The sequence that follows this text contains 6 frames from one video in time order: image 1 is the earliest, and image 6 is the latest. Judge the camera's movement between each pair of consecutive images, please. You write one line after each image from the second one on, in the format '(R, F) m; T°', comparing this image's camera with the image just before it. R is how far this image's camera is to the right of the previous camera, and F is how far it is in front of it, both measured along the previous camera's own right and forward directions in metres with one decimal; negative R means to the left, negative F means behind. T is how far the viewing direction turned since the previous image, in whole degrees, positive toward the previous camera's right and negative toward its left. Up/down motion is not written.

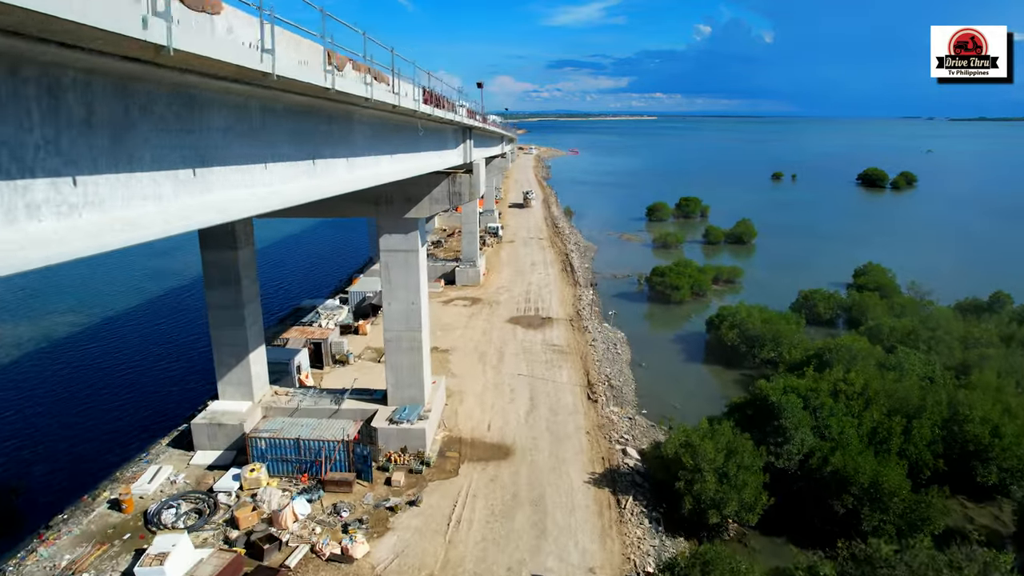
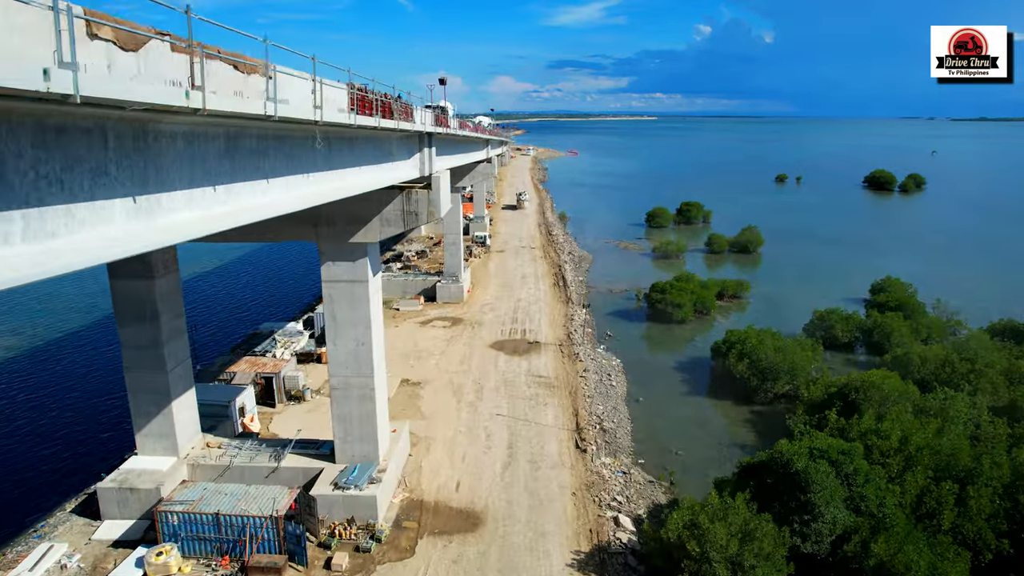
(+0.6, +2.7) m; 0°
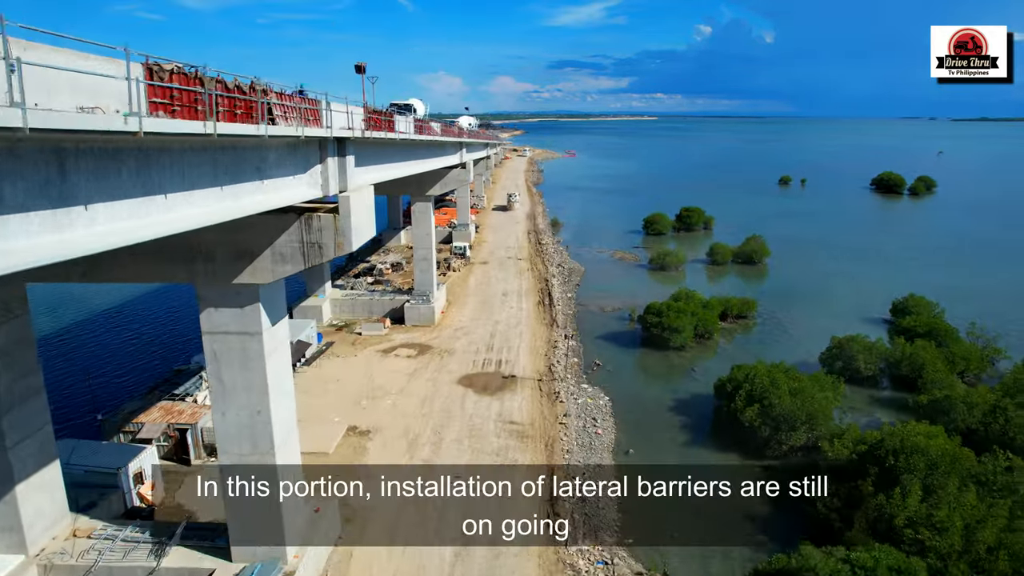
(+0.8, +3.2) m; 0°
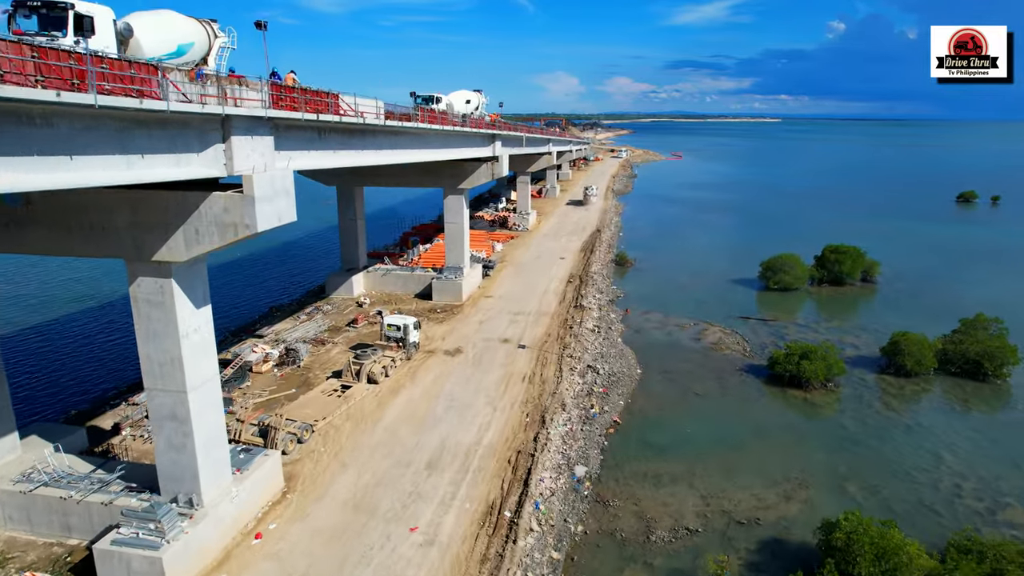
(+3.2, +17.1) m; -9°
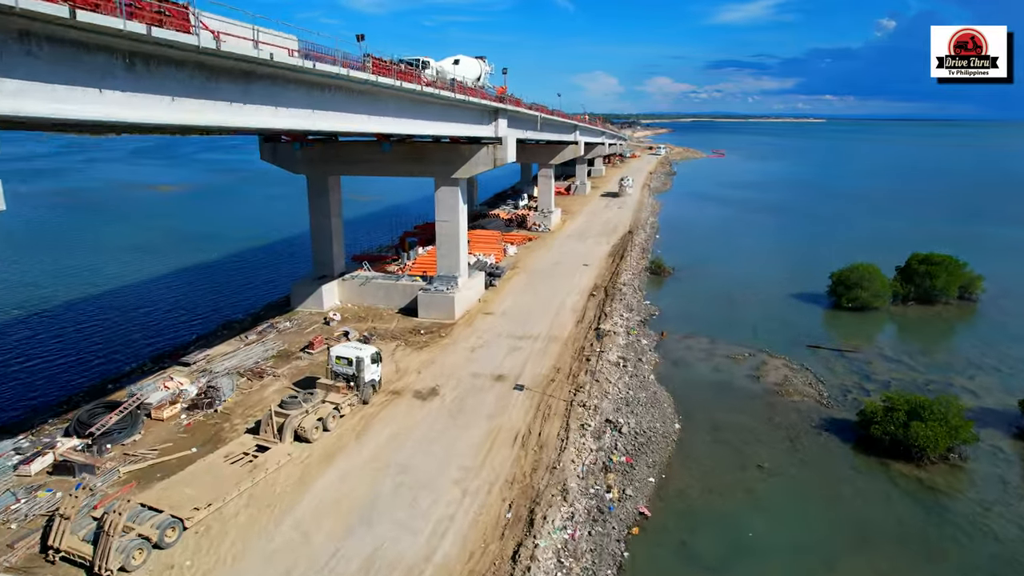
(+0.9, +5.2) m; -3°
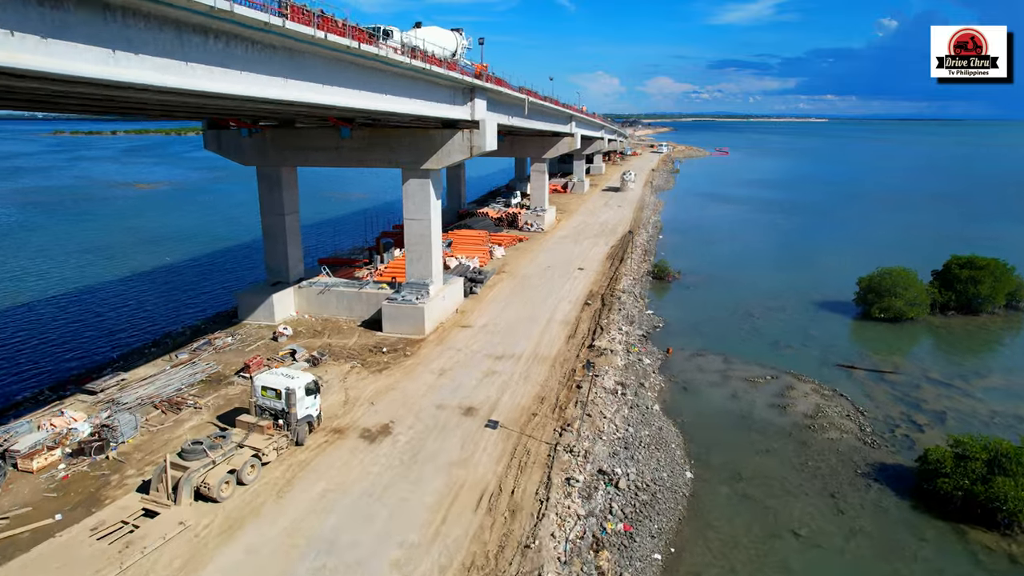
(+0.5, +3.0) m; 0°
